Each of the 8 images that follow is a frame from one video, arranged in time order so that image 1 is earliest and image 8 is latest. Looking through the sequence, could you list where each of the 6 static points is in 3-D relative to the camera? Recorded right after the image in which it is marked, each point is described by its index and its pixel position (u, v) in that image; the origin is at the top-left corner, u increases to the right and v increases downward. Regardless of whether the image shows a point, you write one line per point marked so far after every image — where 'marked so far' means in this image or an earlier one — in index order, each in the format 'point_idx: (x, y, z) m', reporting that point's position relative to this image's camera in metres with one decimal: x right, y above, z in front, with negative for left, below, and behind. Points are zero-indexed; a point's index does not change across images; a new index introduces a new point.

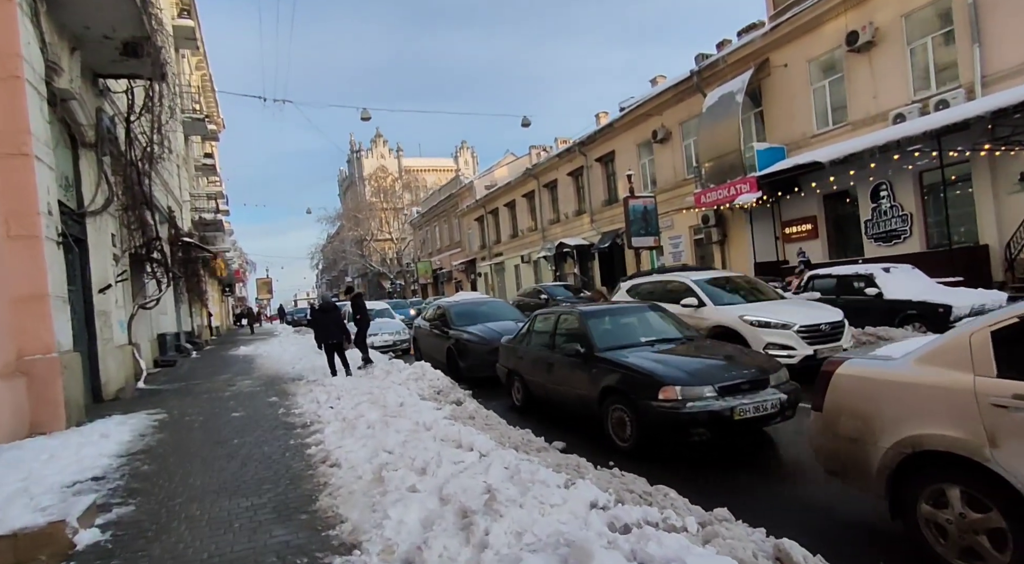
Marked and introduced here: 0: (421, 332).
0: (-1.9, -1.2, +13.1) m
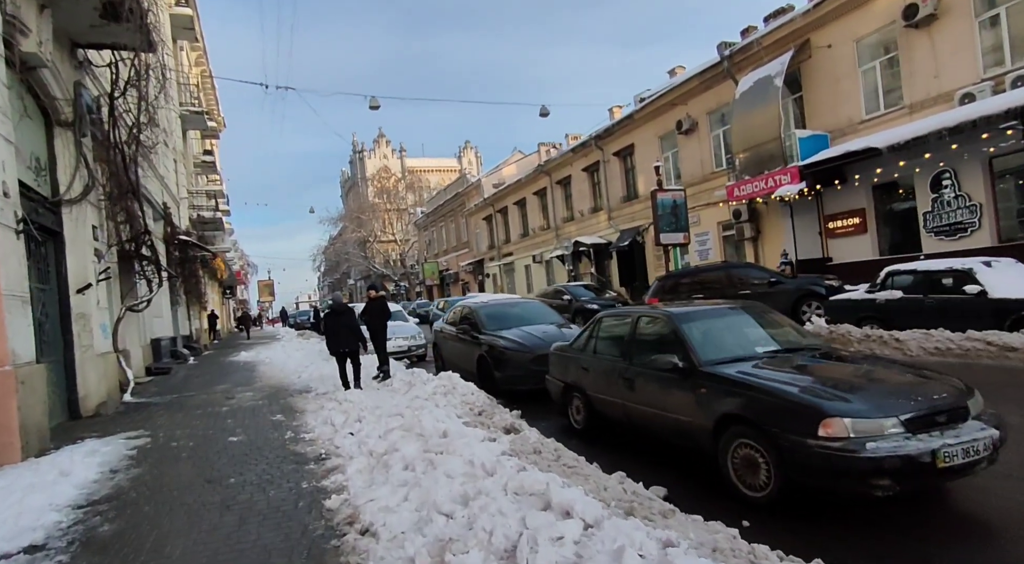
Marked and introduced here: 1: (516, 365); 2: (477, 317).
0: (-1.3, -1.2, +11.7) m
1: (0.0, -1.2, +8.6) m
2: (-0.6, -0.6, +10.4) m
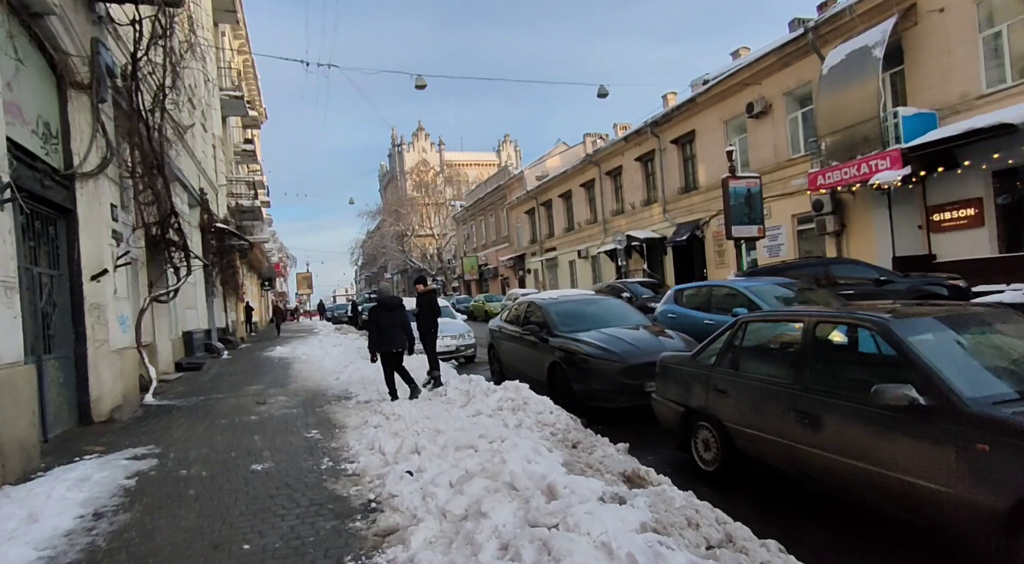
0: (-0.2, -1.0, +10.1) m
1: (+1.0, -1.1, +7.0) m
2: (+0.5, -0.5, +8.8) m
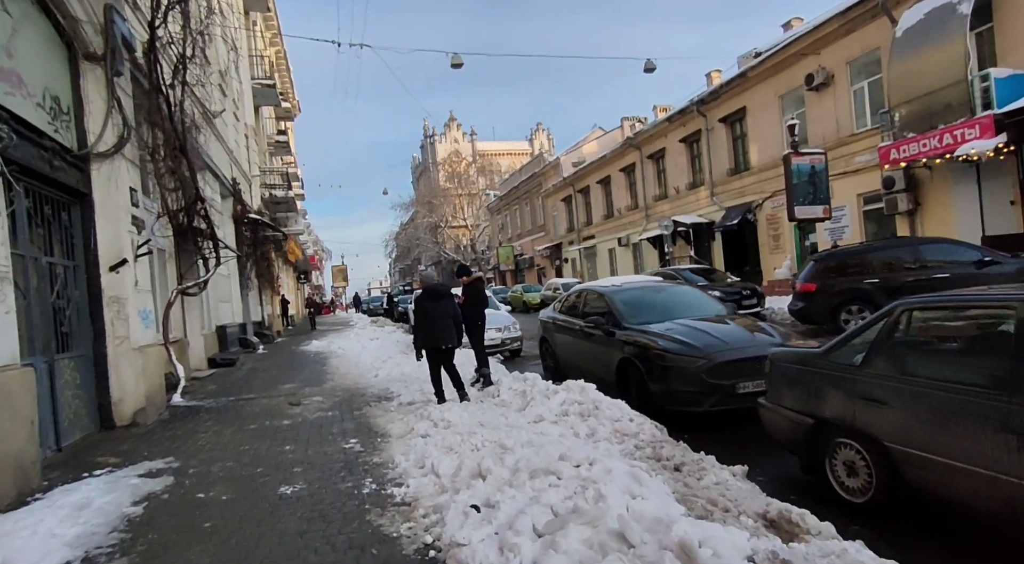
0: (+0.7, -0.8, +9.1) m
1: (+1.7, -0.9, +5.9) m
2: (+1.2, -0.3, +7.7) m
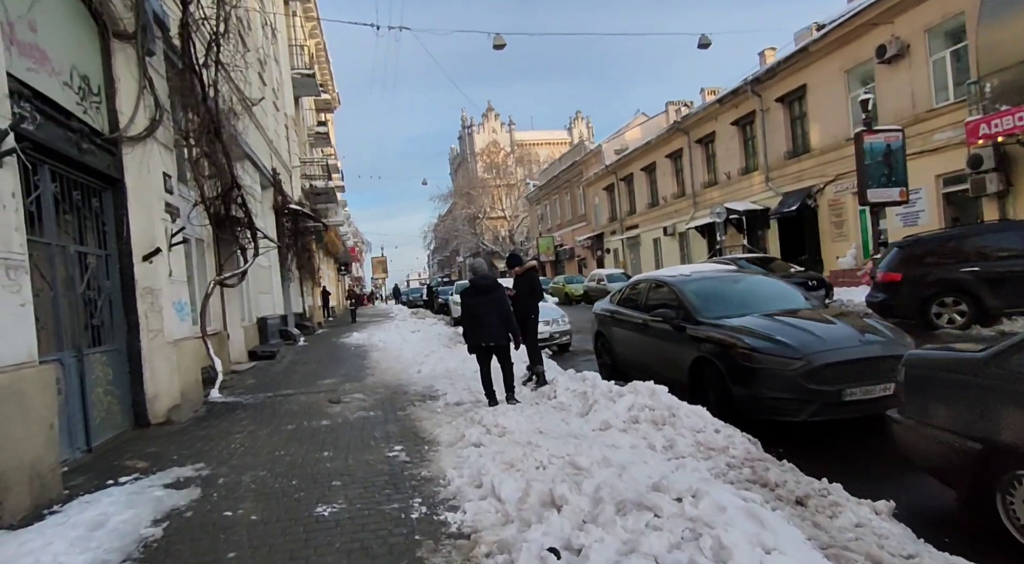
0: (+1.4, -0.7, +8.4) m
1: (+2.2, -0.8, +5.1) m
2: (+1.9, -0.2, +6.9) m
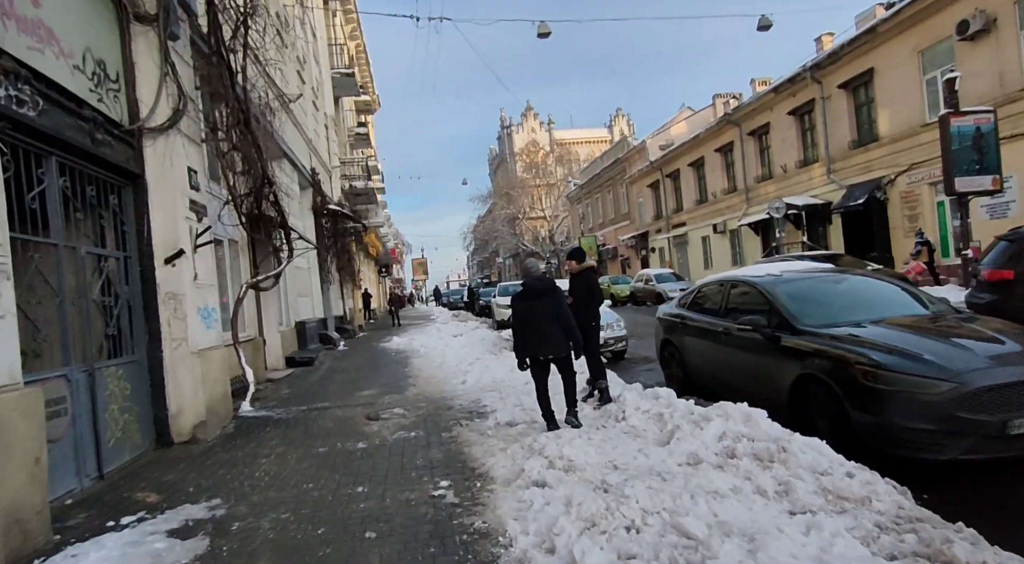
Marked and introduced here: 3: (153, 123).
0: (+2.1, -0.7, +7.4) m
1: (+2.7, -0.9, +4.1) m
2: (+2.5, -0.2, +5.9) m
3: (-4.0, +1.8, +6.7) m
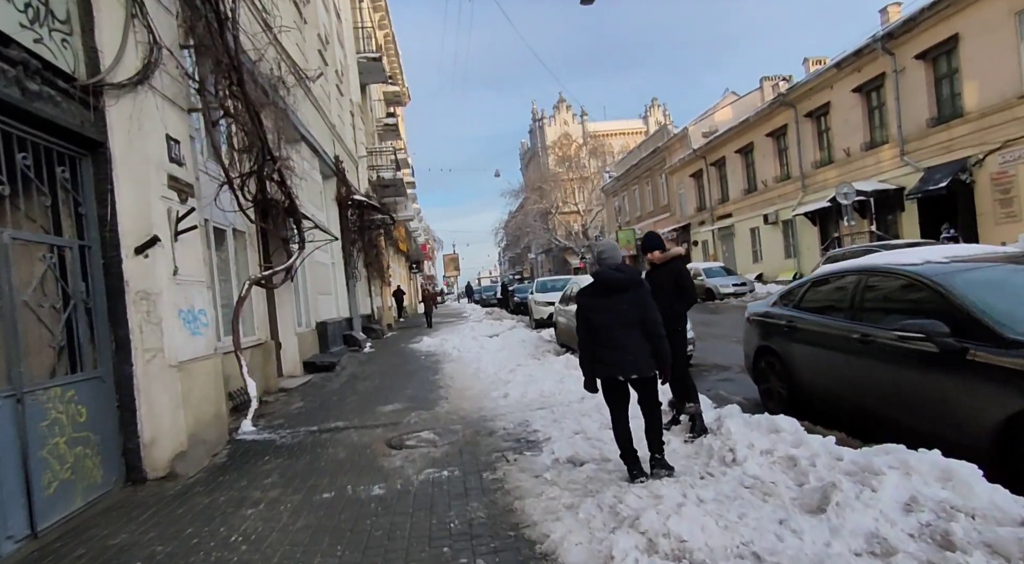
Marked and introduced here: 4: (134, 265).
0: (+2.7, -0.6, +5.7) m
1: (+3.1, -0.8, +2.4) m
2: (+3.0, -0.1, +4.2) m
3: (-3.5, +1.8, +5.4) m
4: (-3.4, +0.2, +5.4) m
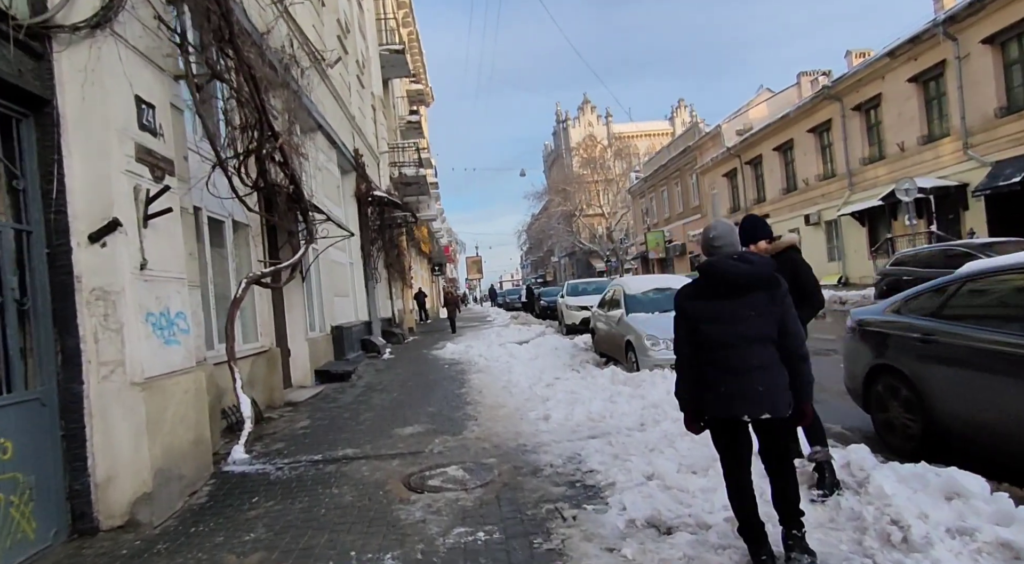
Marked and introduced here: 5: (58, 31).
0: (+3.0, -0.6, +4.3) m
1: (+3.3, -0.8, +1.0) m
2: (+3.3, -0.1, +2.8) m
3: (-3.1, +1.8, +4.2) m
4: (-3.0, +0.2, +4.3) m
5: (-3.1, +1.7, +4.1) m
